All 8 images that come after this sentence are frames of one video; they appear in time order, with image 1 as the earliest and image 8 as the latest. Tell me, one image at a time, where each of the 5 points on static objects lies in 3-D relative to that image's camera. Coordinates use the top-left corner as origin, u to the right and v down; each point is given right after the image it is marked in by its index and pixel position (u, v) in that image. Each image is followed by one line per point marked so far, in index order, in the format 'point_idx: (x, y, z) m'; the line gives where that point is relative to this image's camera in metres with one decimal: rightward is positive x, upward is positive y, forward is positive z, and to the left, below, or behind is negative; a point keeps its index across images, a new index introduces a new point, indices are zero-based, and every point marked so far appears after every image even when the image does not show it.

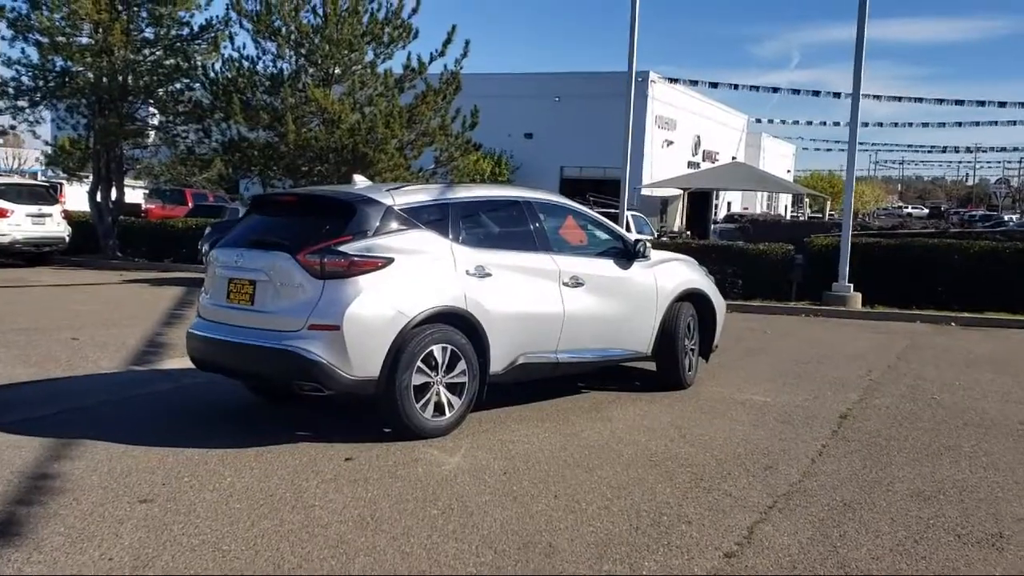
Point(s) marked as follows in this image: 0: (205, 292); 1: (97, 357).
0: (-2.4, -0.1, +7.7) m
1: (-4.4, -0.7, +10.5) m
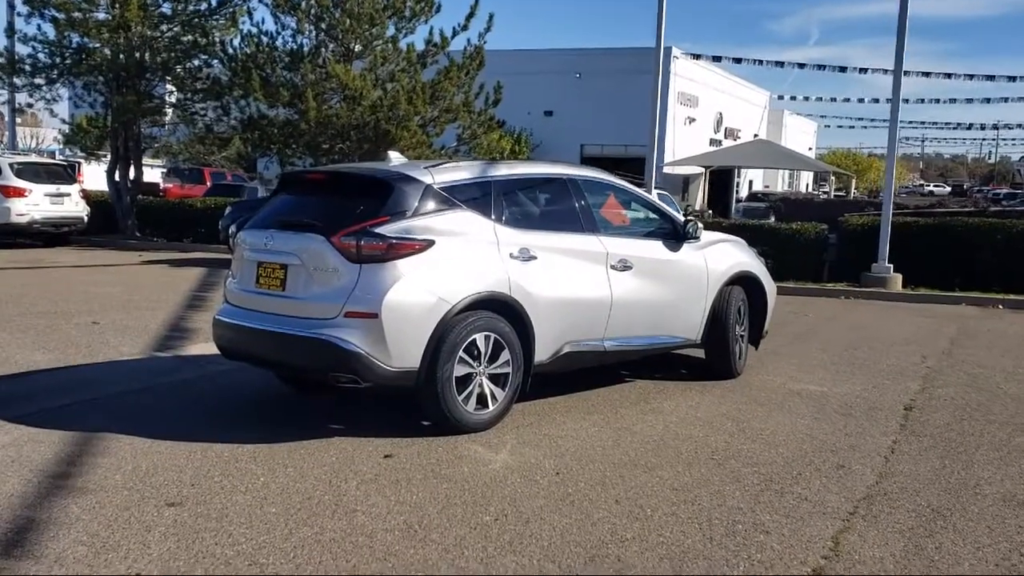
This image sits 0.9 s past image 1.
0: (-2.1, +0.1, +7.3) m
1: (-4.1, -0.6, +10.1) m
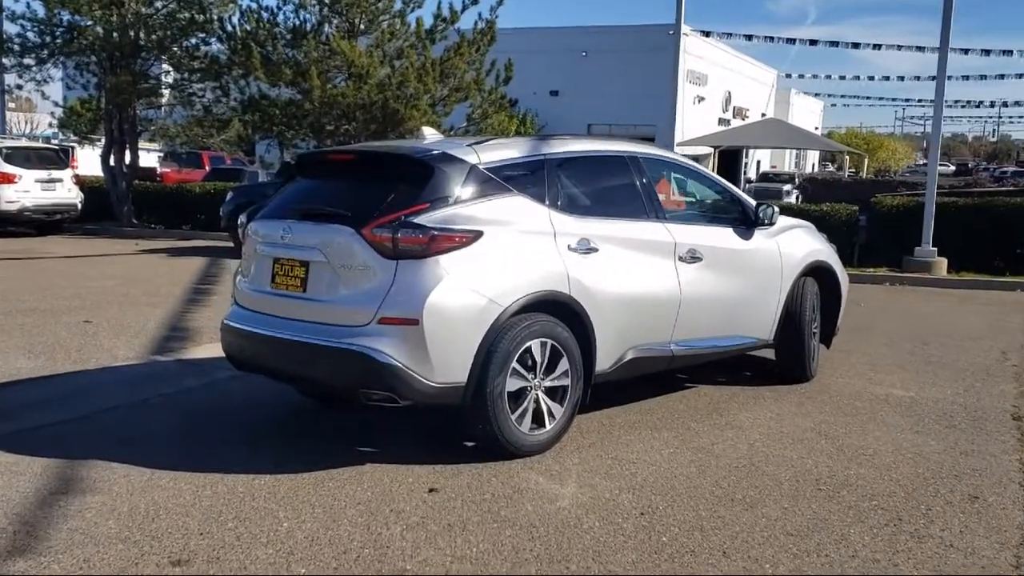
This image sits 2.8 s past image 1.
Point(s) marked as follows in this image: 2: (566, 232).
0: (-1.7, +0.1, +6.3) m
1: (-3.7, -0.5, +9.1) m
2: (+0.3, +0.3, +6.0) m
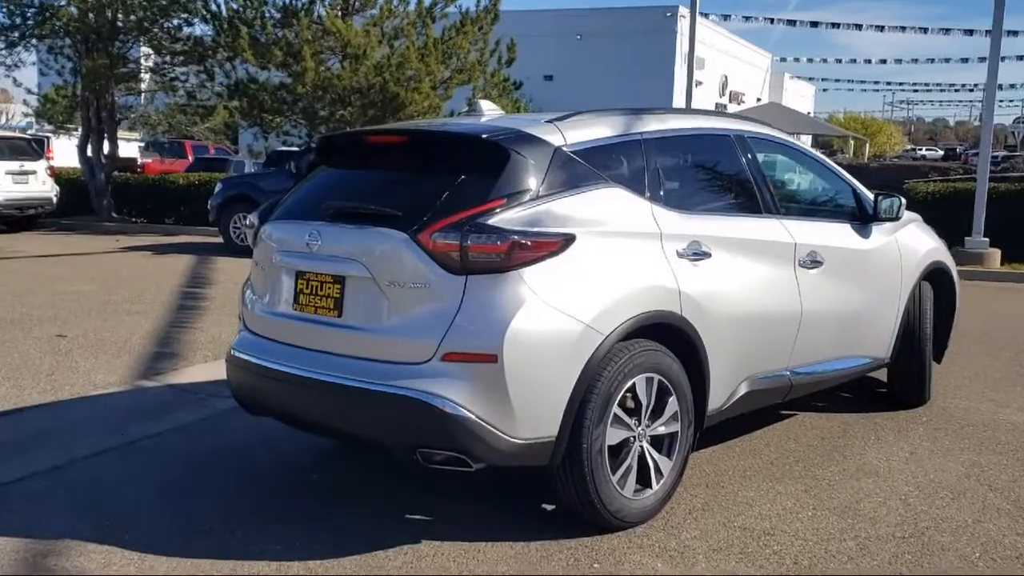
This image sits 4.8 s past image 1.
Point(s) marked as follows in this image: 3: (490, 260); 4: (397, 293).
0: (-1.3, 0.0, +4.9) m
1: (-3.3, -0.6, +7.7) m
2: (+0.8, +0.3, +4.6) m
3: (-0.1, +0.1, +4.0) m
4: (-0.5, 0.0, +4.1) m
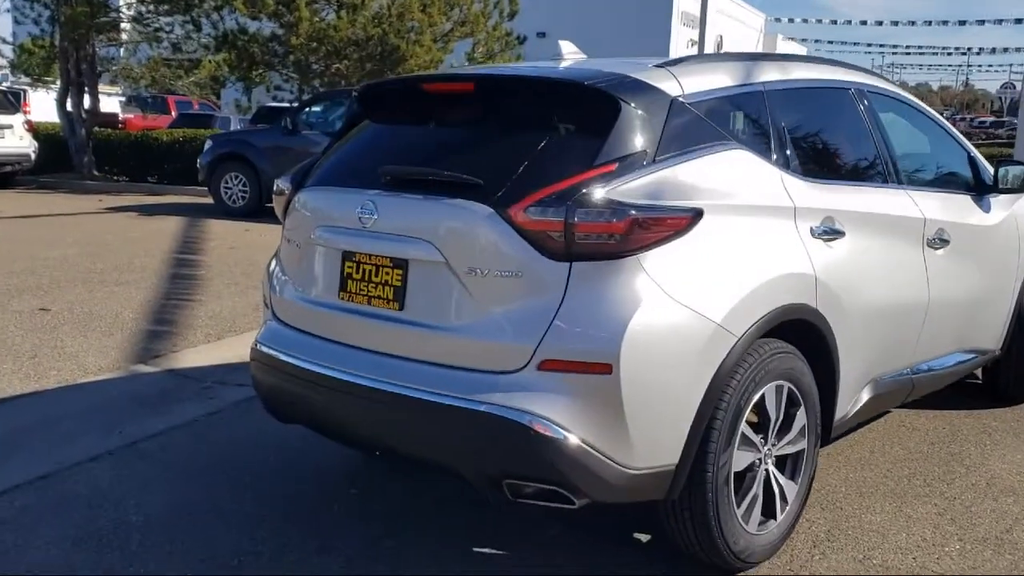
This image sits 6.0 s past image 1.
0: (-0.9, 0.0, +4.0) m
1: (-3.0, -0.4, +6.8) m
2: (+1.1, +0.3, +3.8) m
3: (+0.3, +0.1, +3.1) m
4: (-0.1, 0.0, +3.3) m
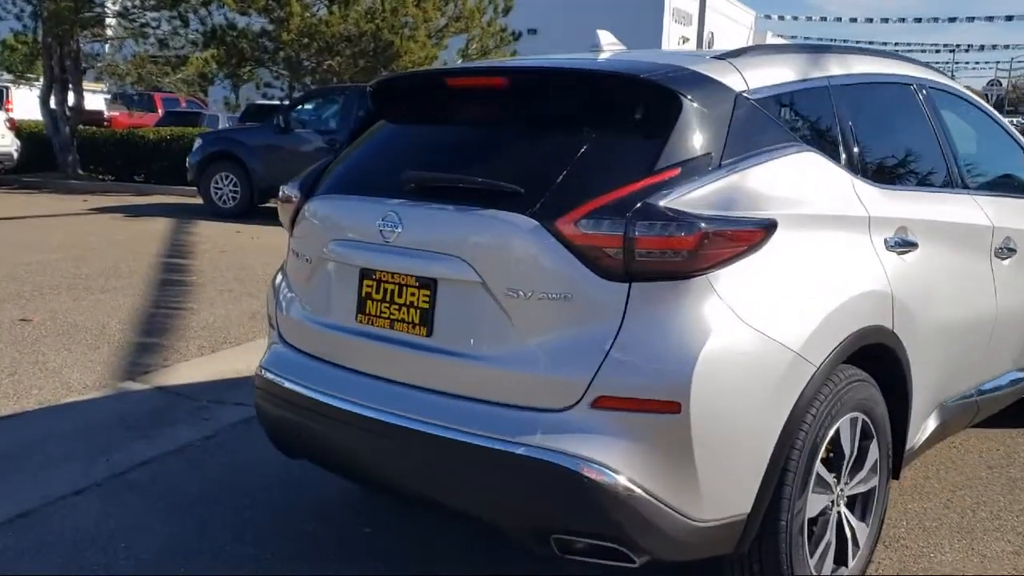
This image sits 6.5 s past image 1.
0: (-0.8, 0.0, +3.6) m
1: (-2.9, -0.5, +6.3) m
2: (+1.3, +0.2, +3.4) m
3: (+0.4, +0.1, +2.7) m
4: (0.0, -0.1, +2.9) m
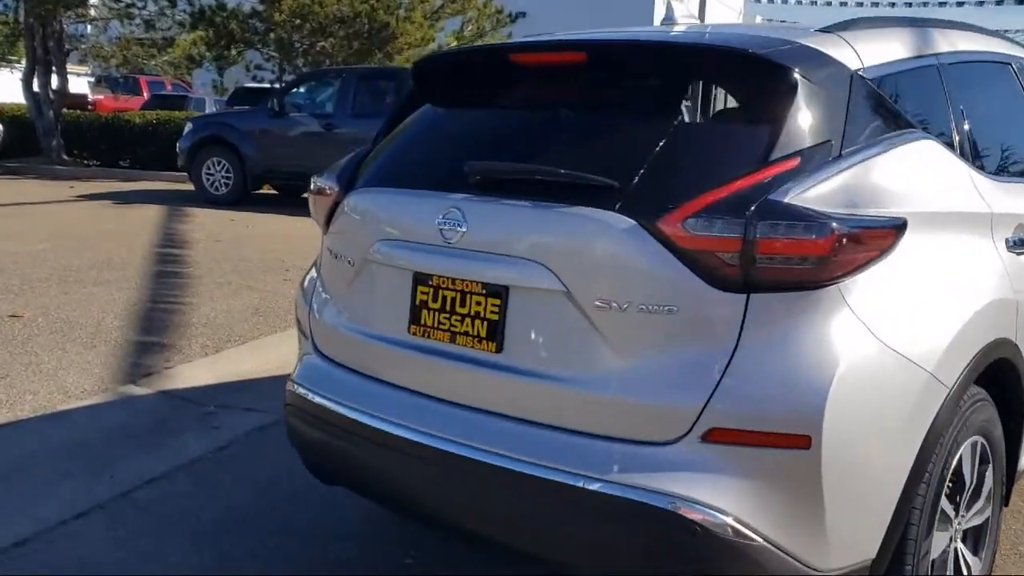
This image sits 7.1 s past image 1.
0: (-0.6, -0.1, +3.1) m
1: (-2.7, -0.5, +5.9) m
2: (+1.5, +0.2, +3.0) m
3: (+0.7, +0.1, +2.3) m
4: (+0.2, -0.1, +2.4) m
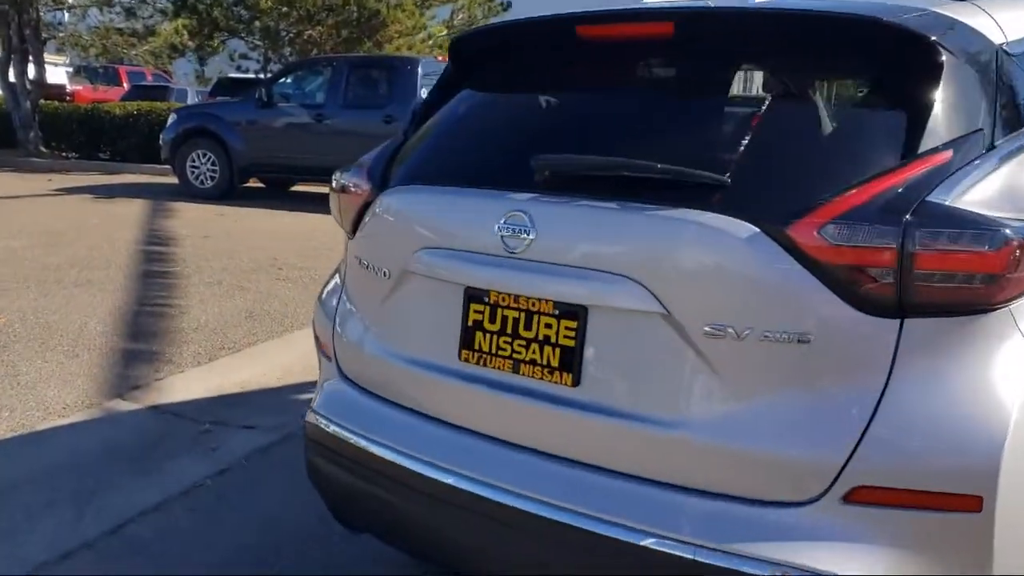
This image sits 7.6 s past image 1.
0: (-0.4, -0.1, +2.7) m
1: (-2.6, -0.5, +5.4) m
2: (+1.7, +0.2, +2.5) m
3: (+0.8, 0.0, +1.9) m
4: (+0.4, -0.1, +2.0) m
